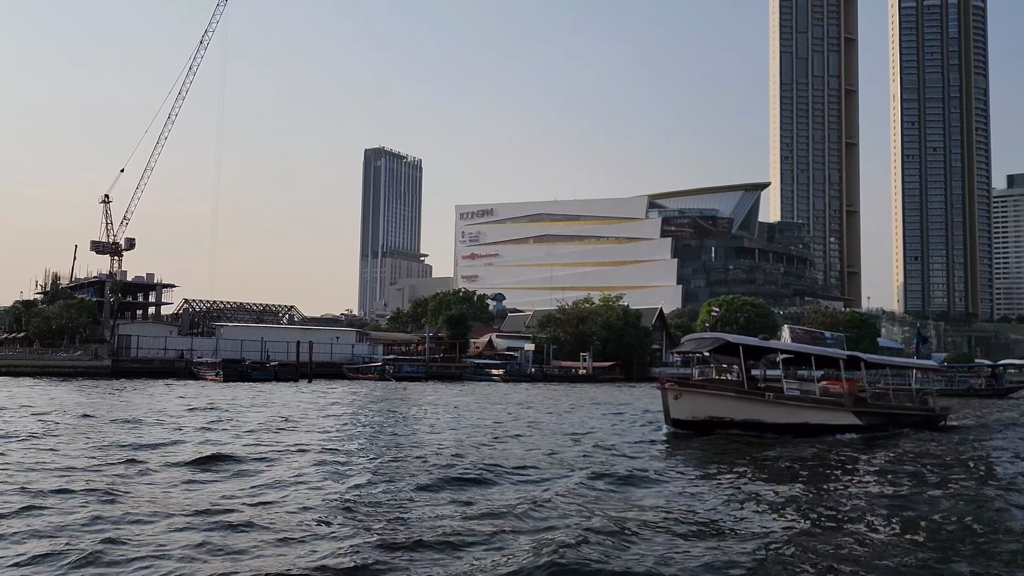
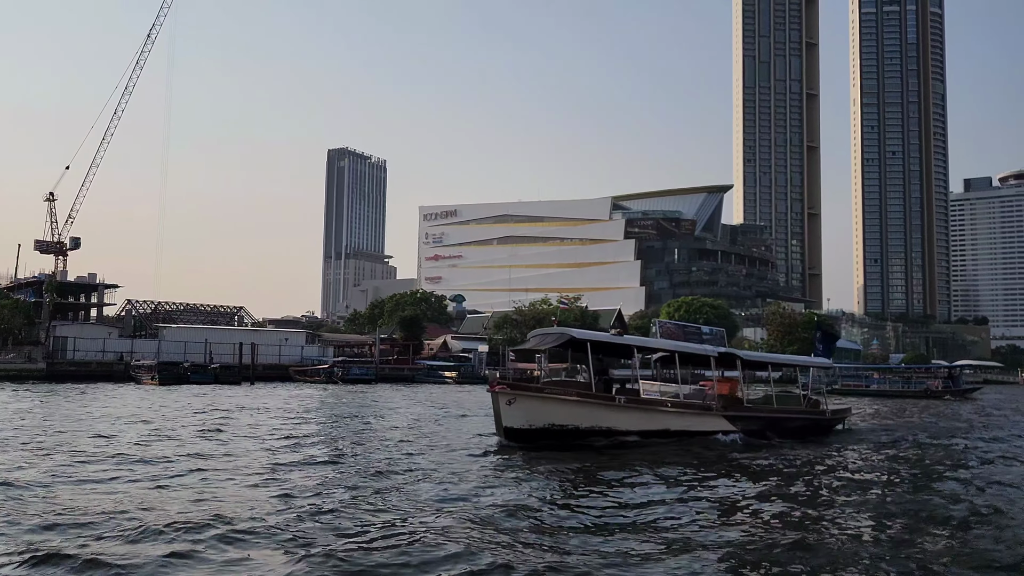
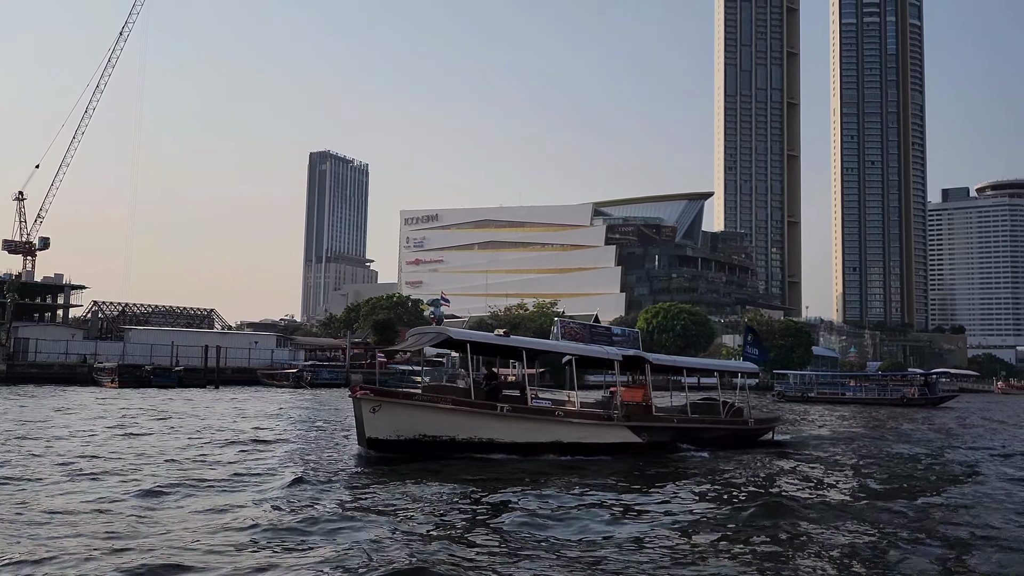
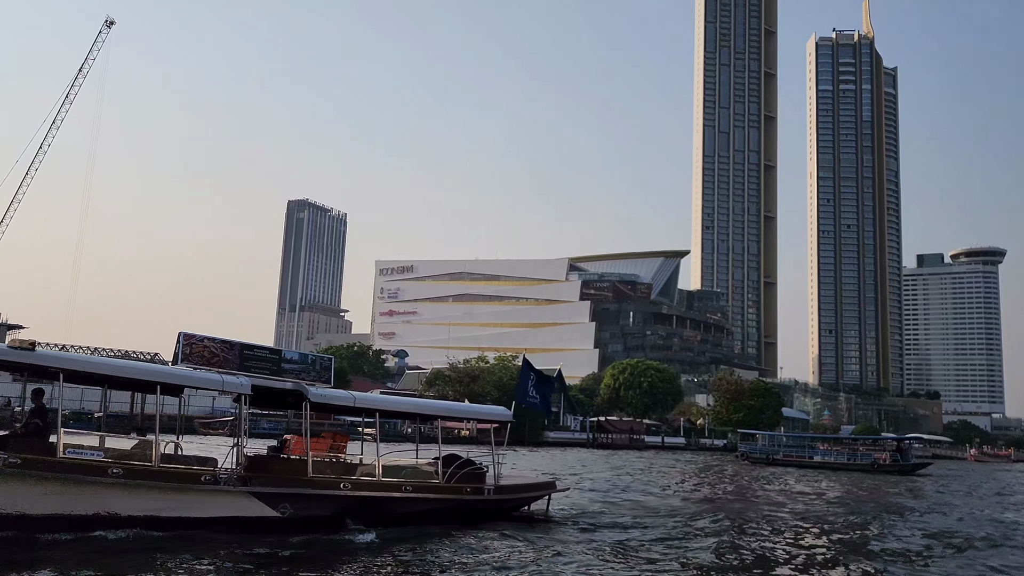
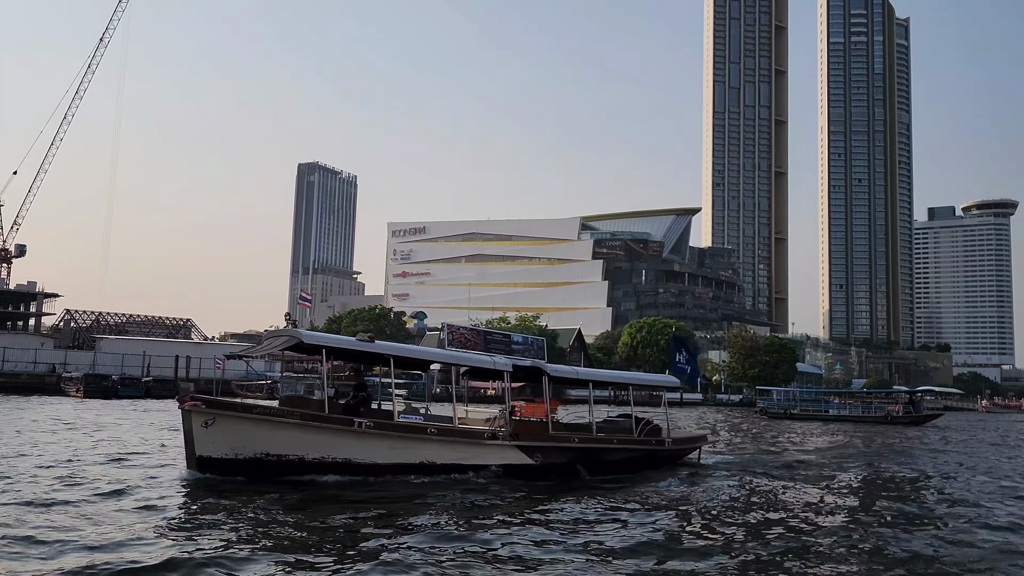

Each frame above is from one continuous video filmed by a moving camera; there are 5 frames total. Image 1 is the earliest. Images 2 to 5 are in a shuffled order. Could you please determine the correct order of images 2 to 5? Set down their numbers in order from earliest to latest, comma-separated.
2, 3, 5, 4
